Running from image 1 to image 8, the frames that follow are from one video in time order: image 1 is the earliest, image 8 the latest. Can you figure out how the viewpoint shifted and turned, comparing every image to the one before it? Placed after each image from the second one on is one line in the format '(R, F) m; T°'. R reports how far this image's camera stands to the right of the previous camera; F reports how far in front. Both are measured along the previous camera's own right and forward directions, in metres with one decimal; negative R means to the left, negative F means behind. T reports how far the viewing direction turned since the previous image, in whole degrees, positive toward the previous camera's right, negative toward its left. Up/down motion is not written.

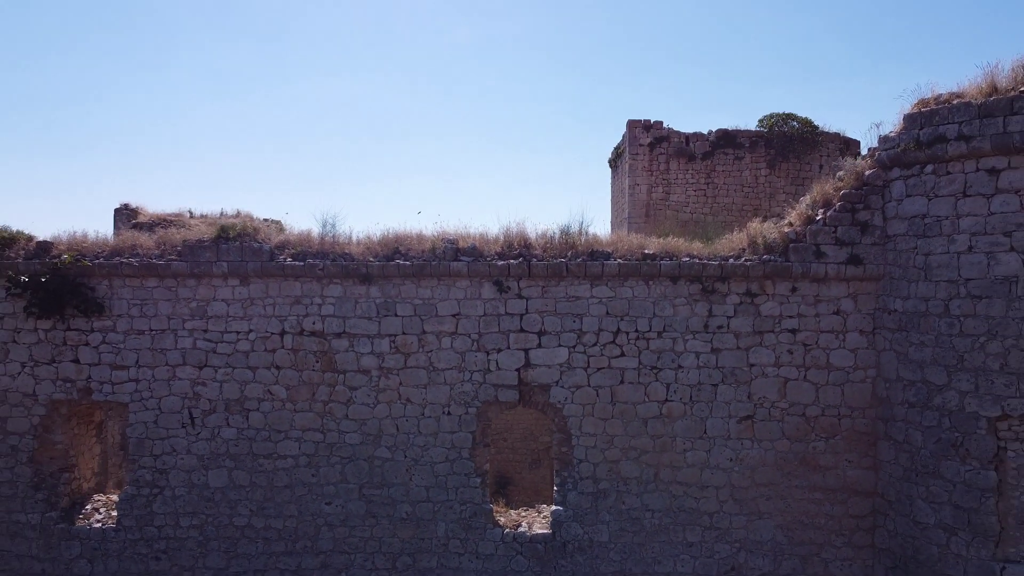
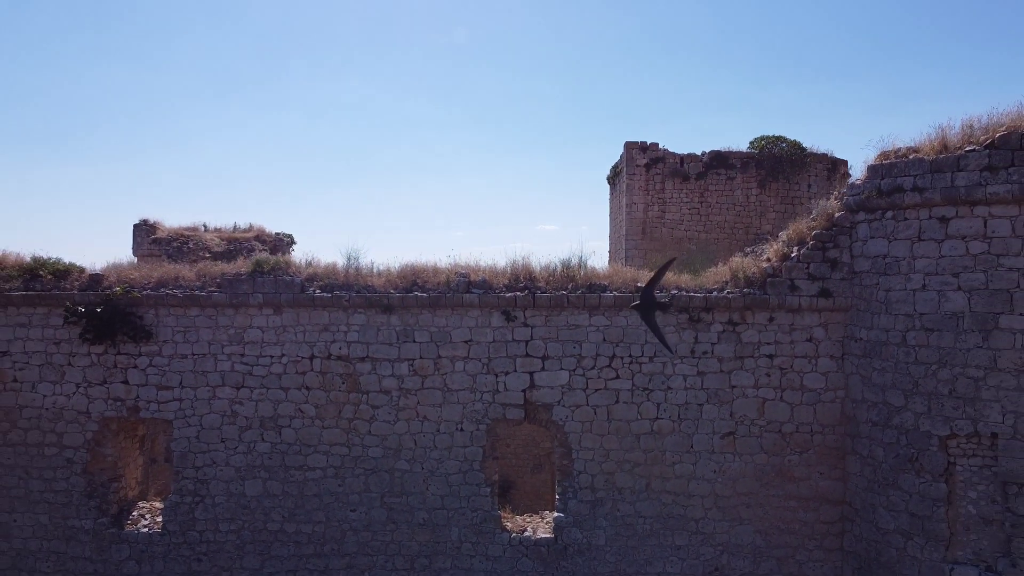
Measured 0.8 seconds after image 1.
(0.0, -0.6) m; 0°
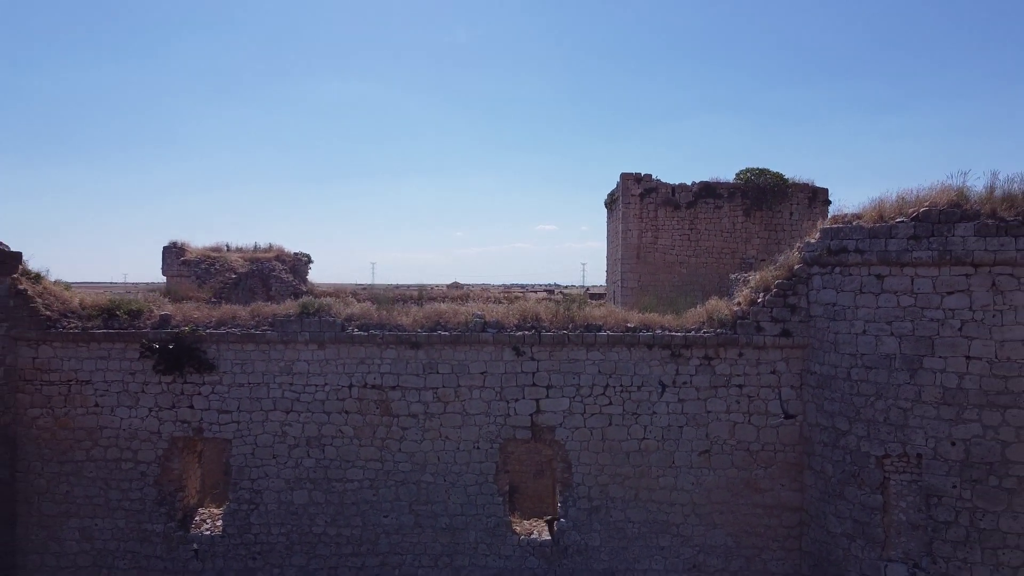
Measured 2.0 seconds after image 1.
(-0.1, -1.0) m; 0°
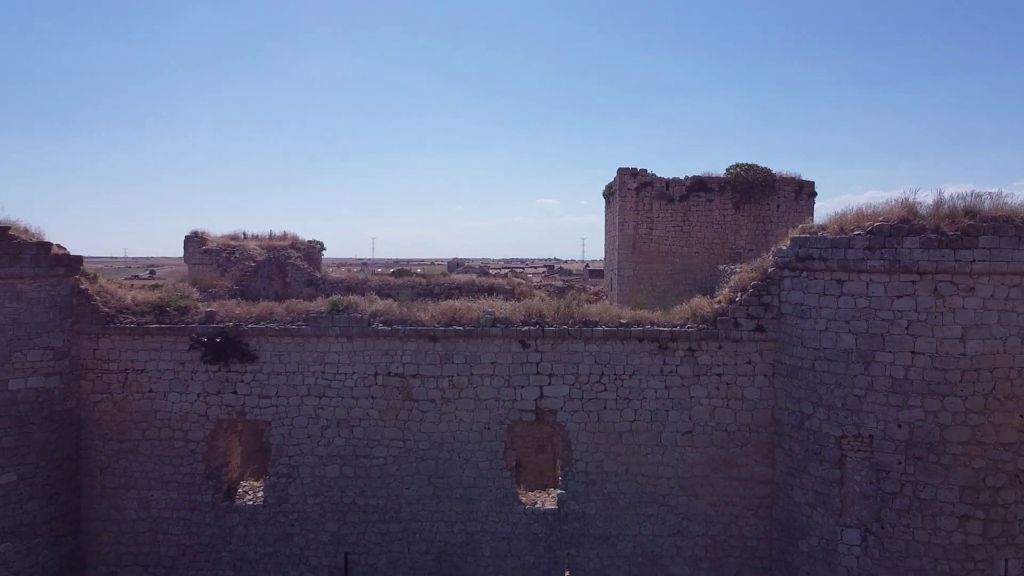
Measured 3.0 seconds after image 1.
(-0.1, -0.9) m; 0°
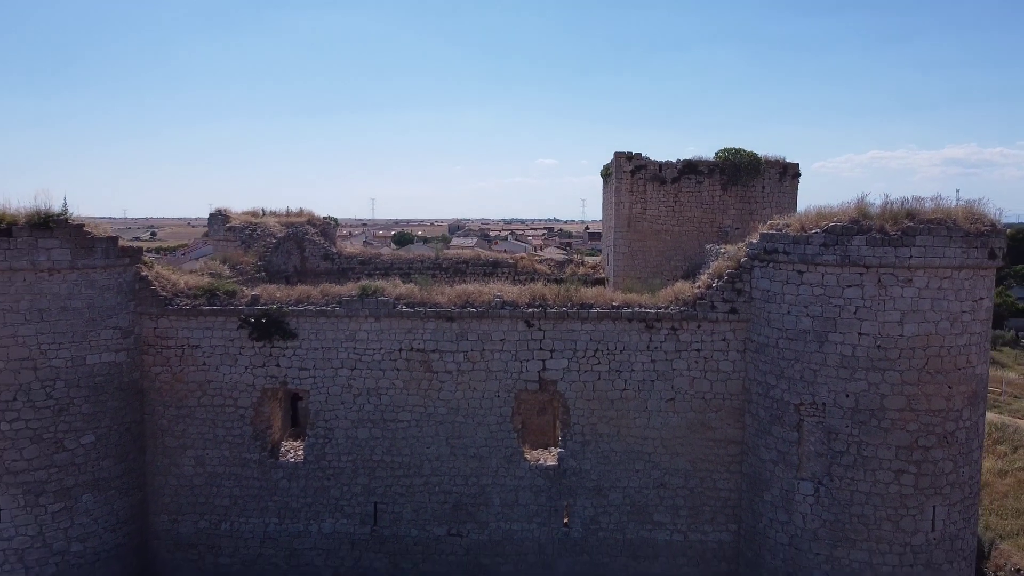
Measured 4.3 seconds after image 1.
(-0.1, -1.1) m; 0°
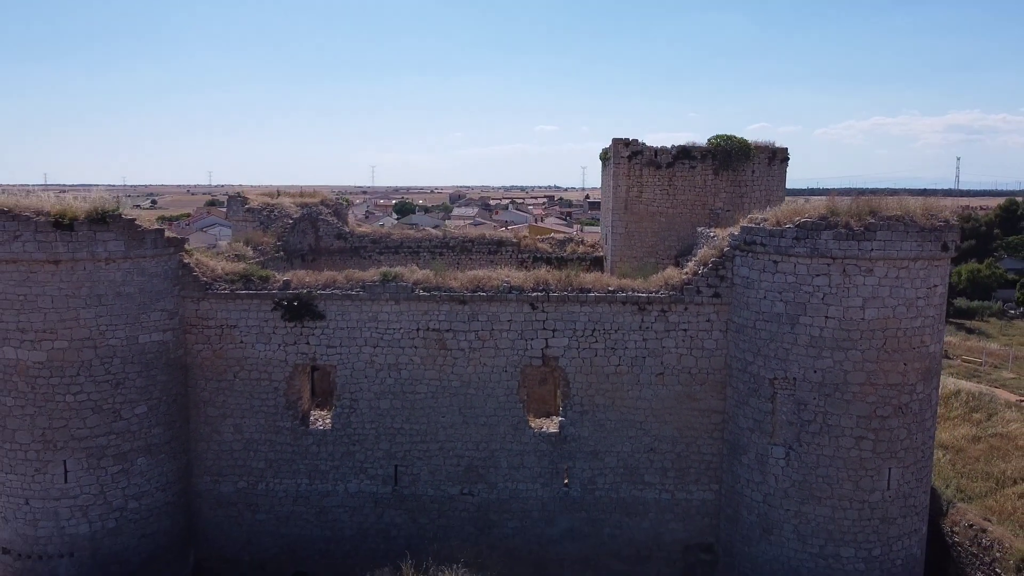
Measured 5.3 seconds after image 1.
(-0.1, -1.0) m; 0°
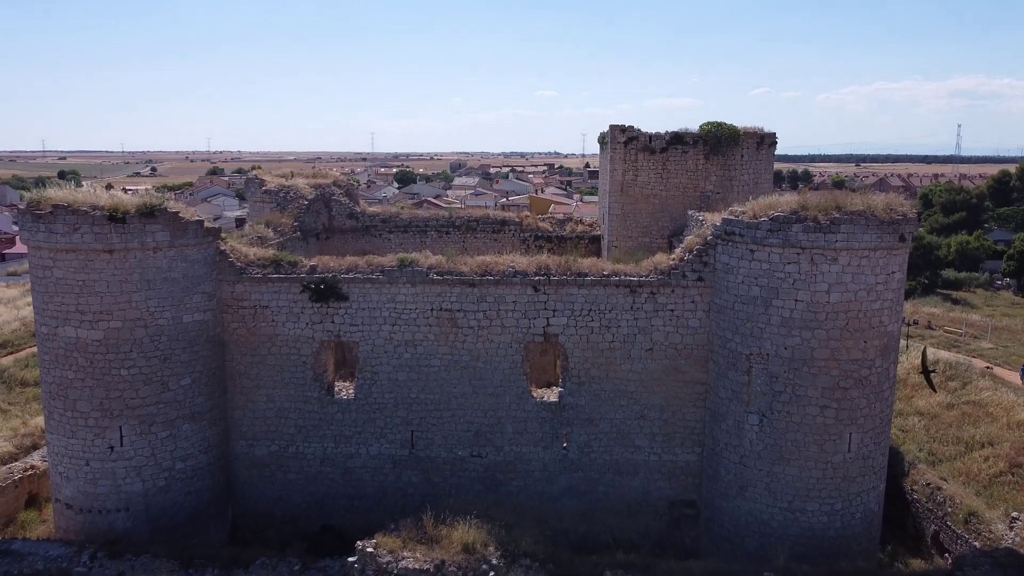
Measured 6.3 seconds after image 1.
(-0.1, -1.1) m; 0°
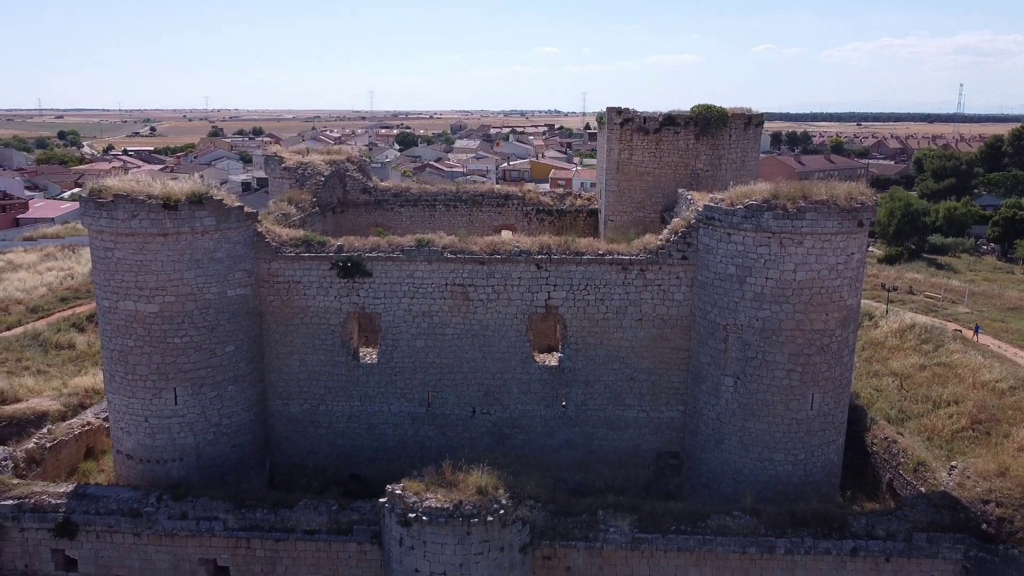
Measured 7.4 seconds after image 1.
(-0.1, -1.4) m; 0°
